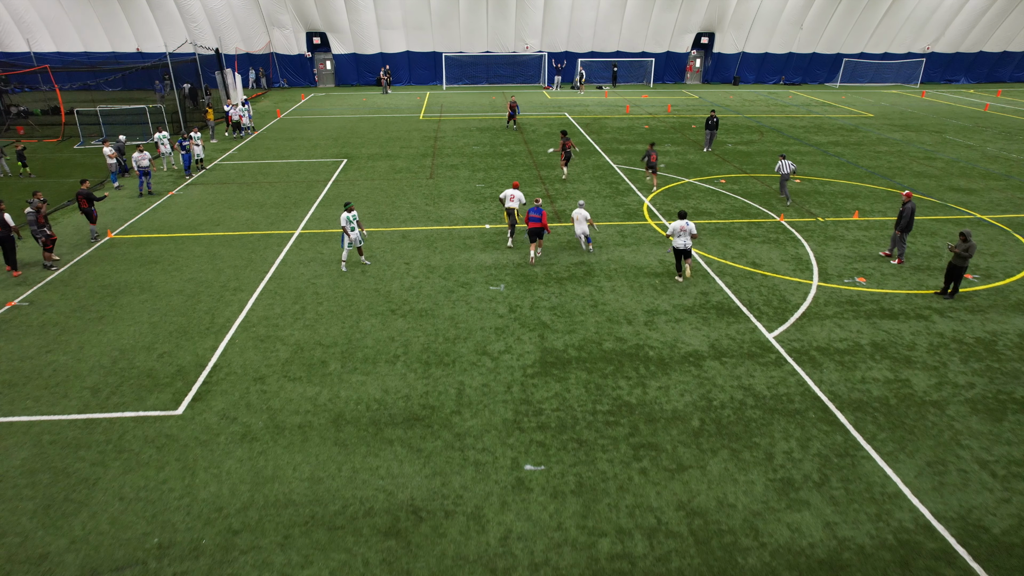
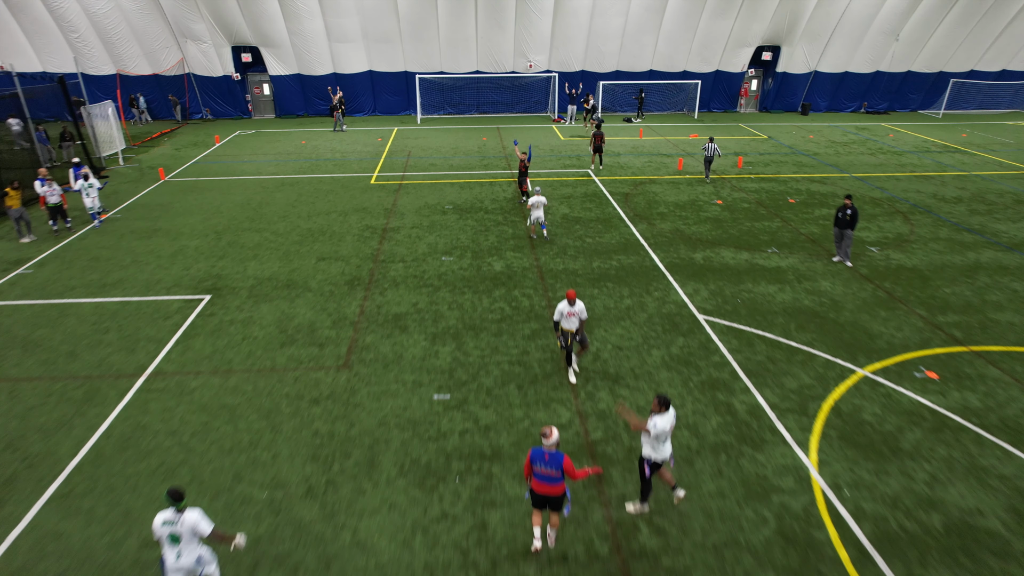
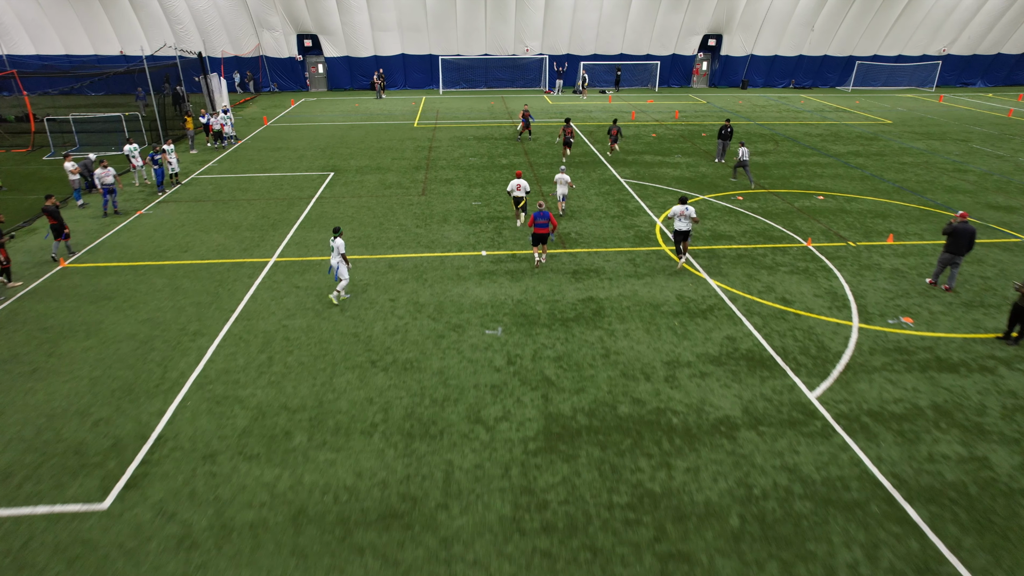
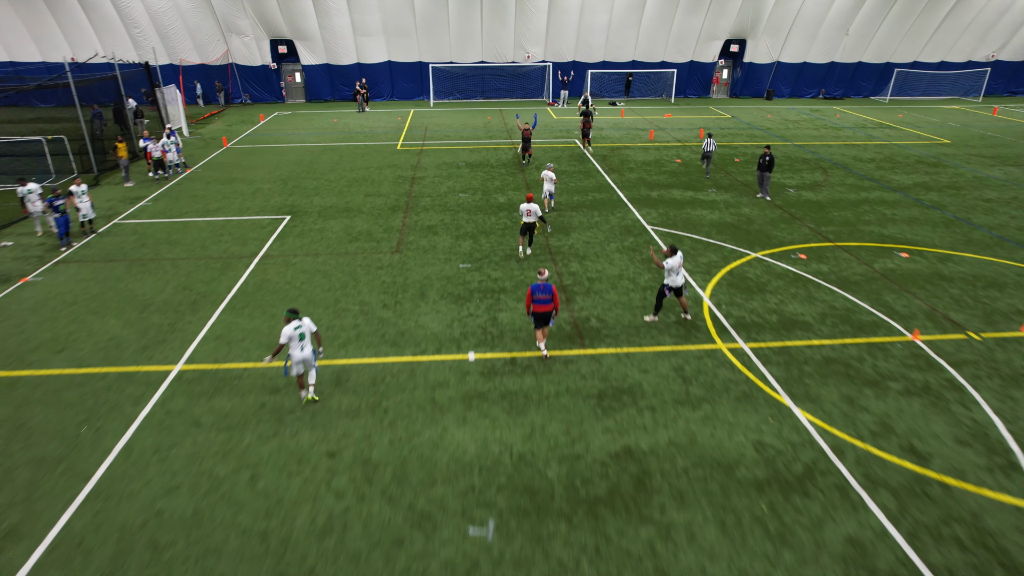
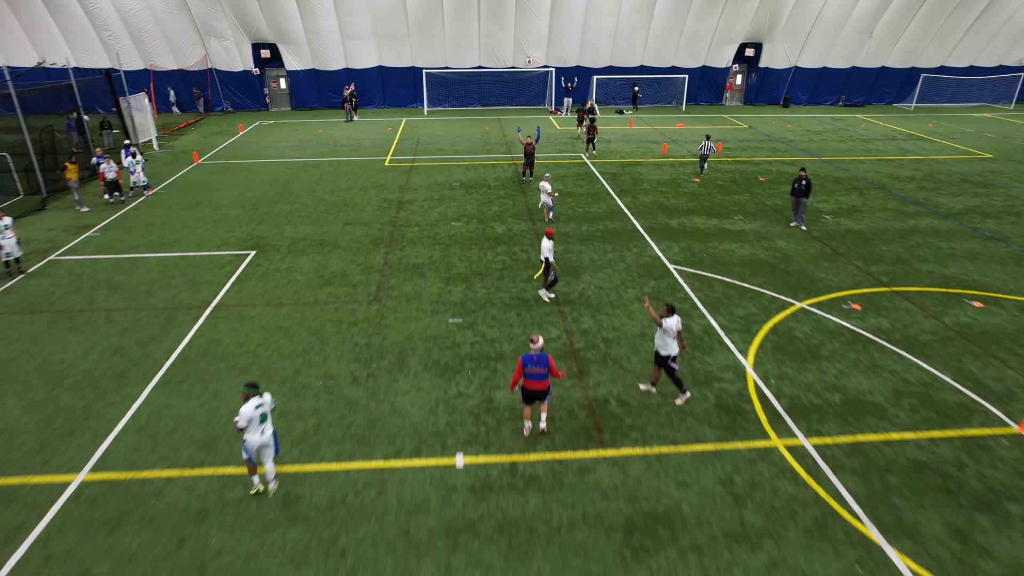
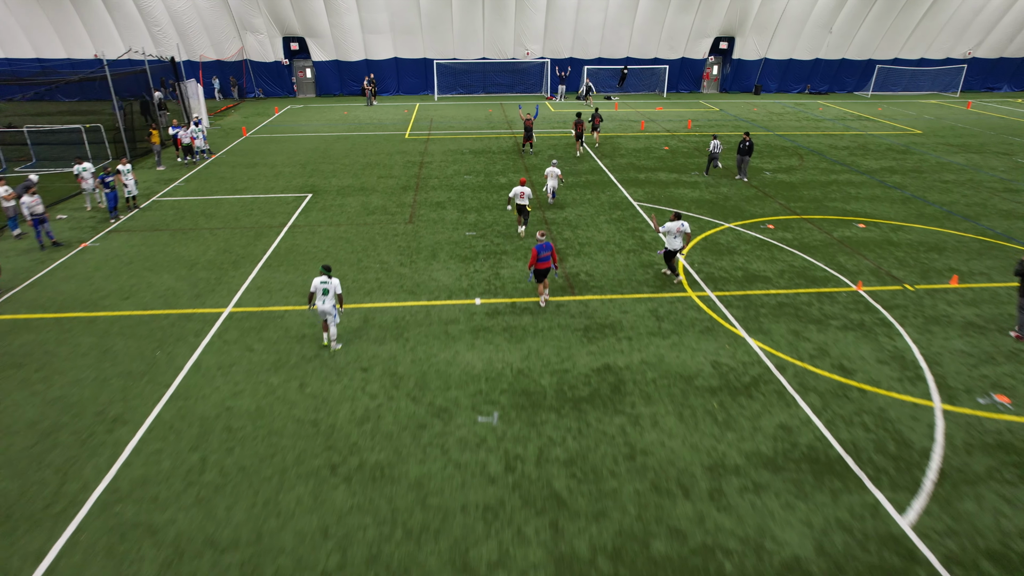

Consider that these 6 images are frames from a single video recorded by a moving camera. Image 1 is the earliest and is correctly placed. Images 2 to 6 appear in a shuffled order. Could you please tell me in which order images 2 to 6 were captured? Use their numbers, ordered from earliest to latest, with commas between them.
3, 6, 4, 5, 2
